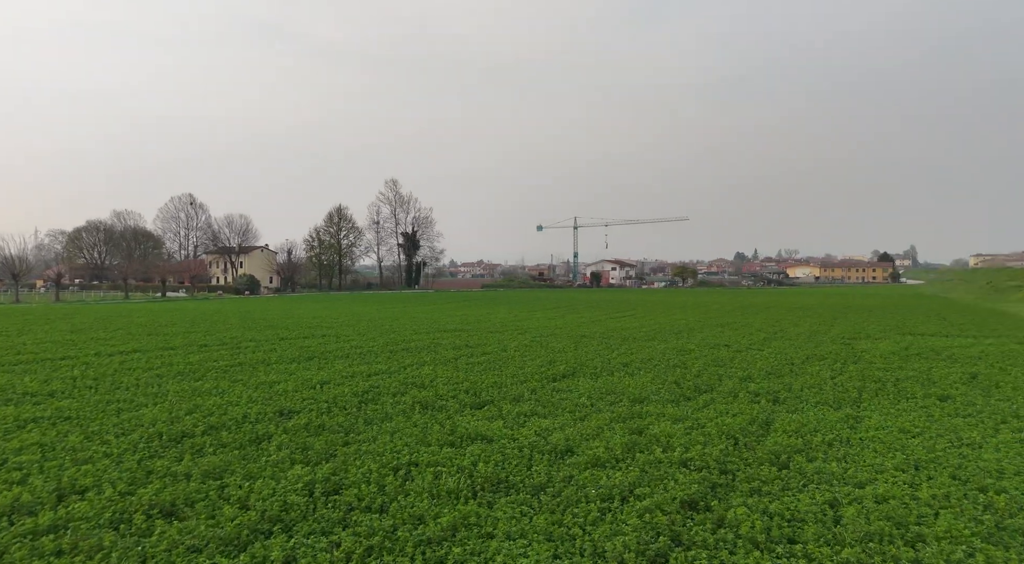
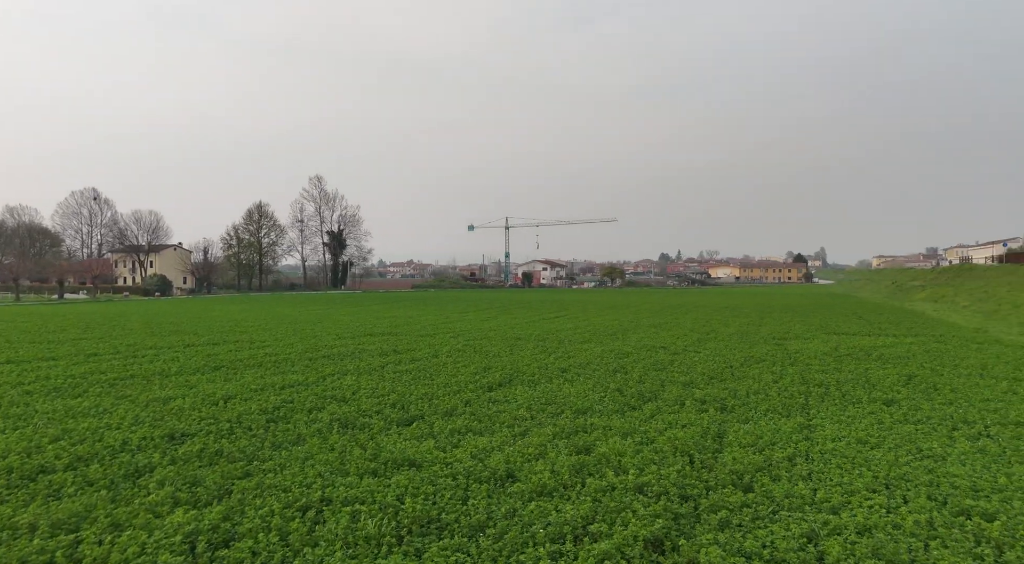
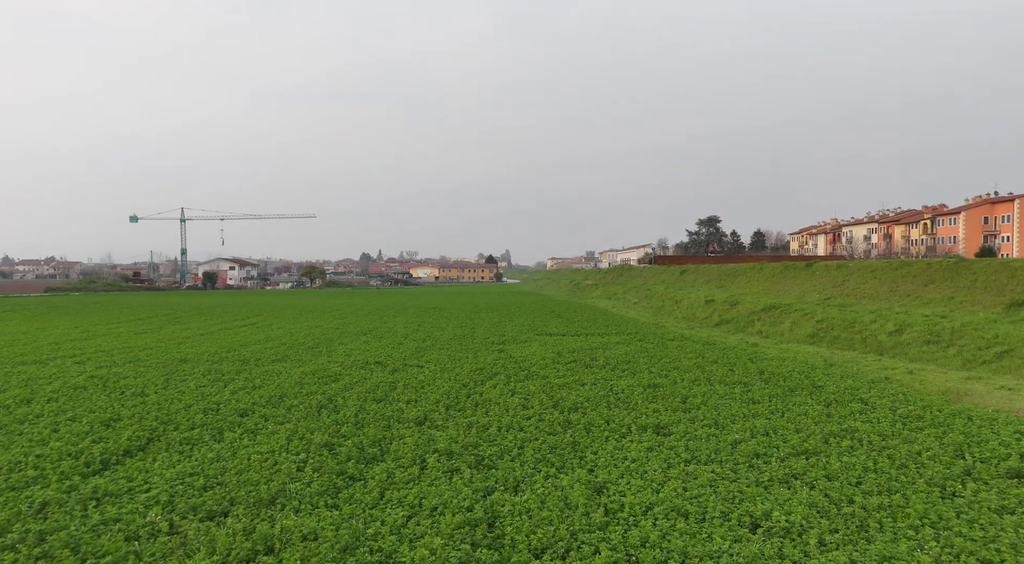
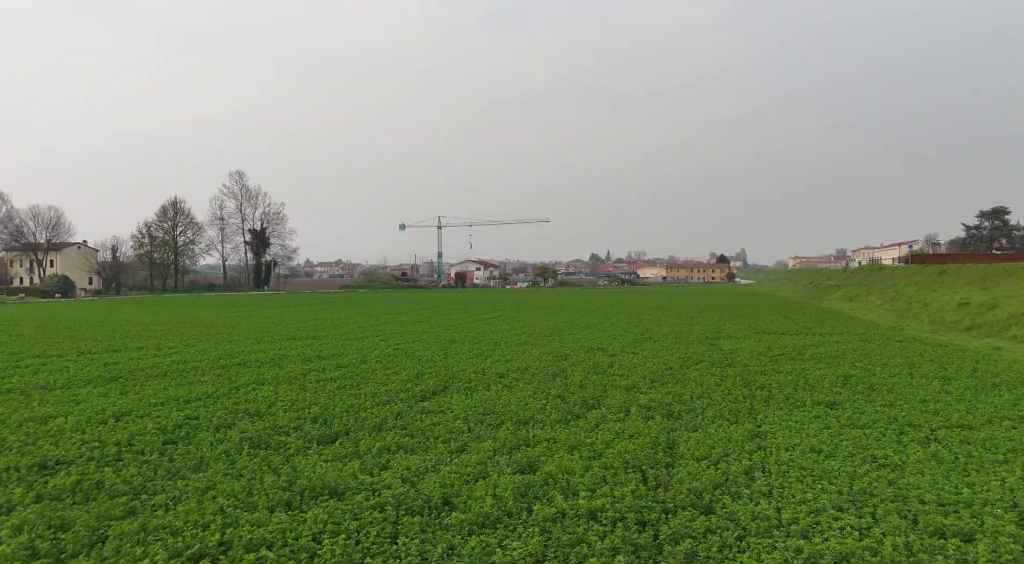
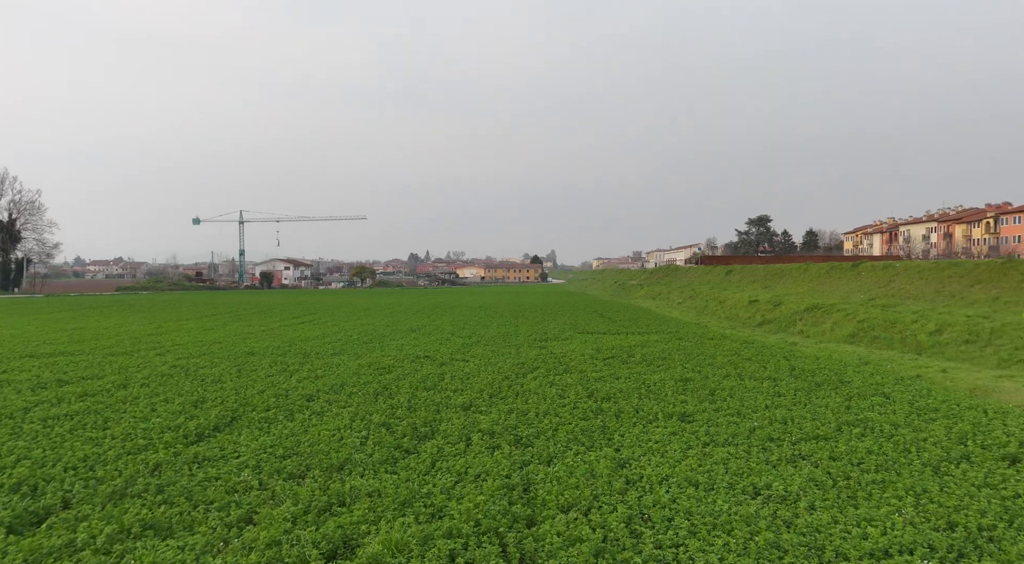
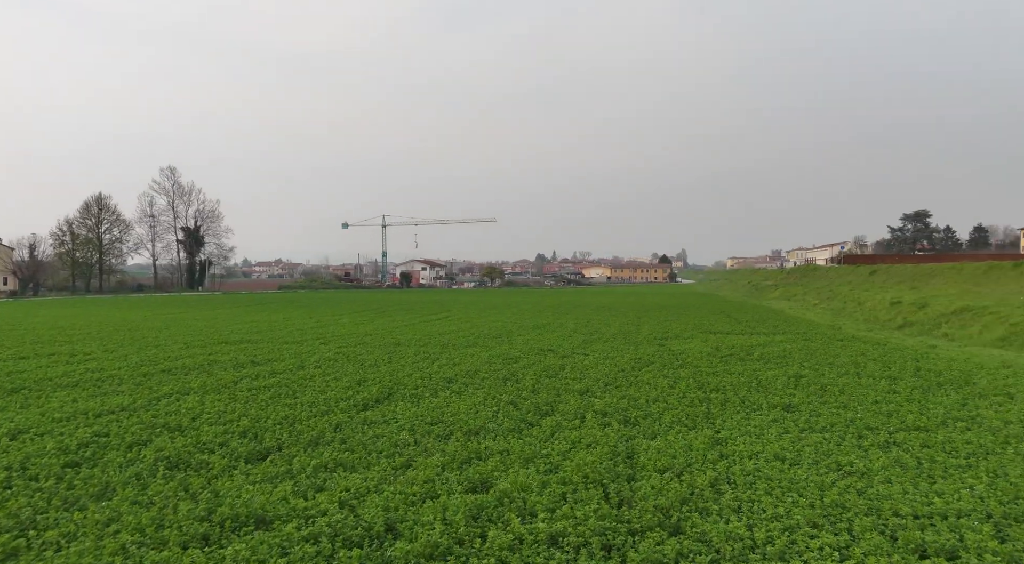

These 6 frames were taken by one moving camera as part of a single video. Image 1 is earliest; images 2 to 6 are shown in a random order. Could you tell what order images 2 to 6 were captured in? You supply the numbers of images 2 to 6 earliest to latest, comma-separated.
2, 4, 6, 5, 3
